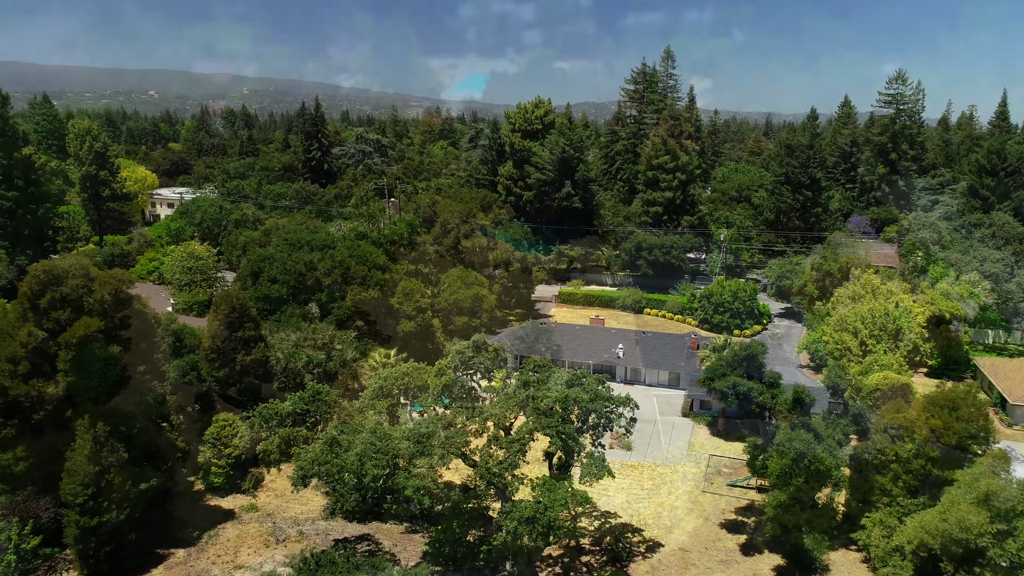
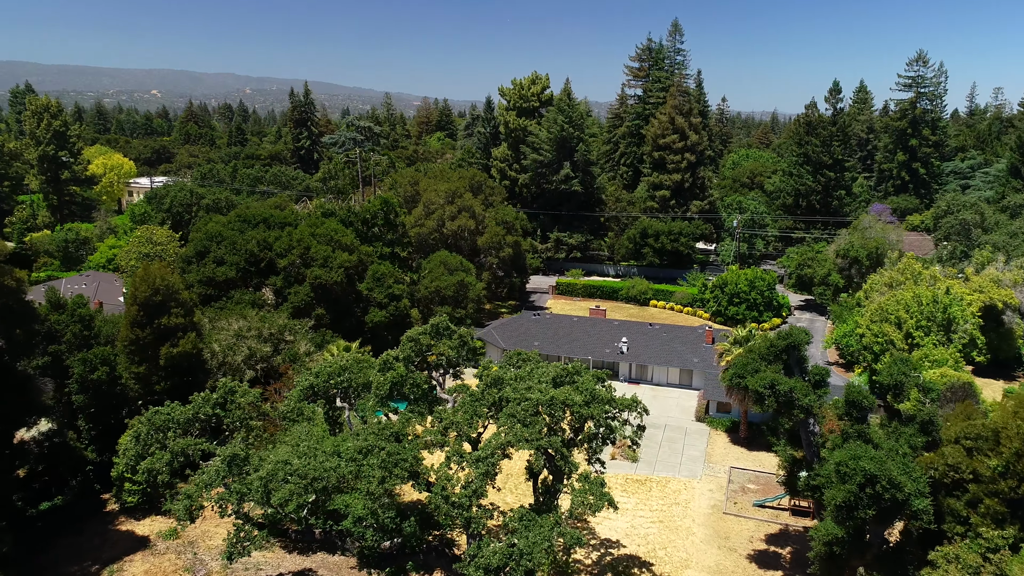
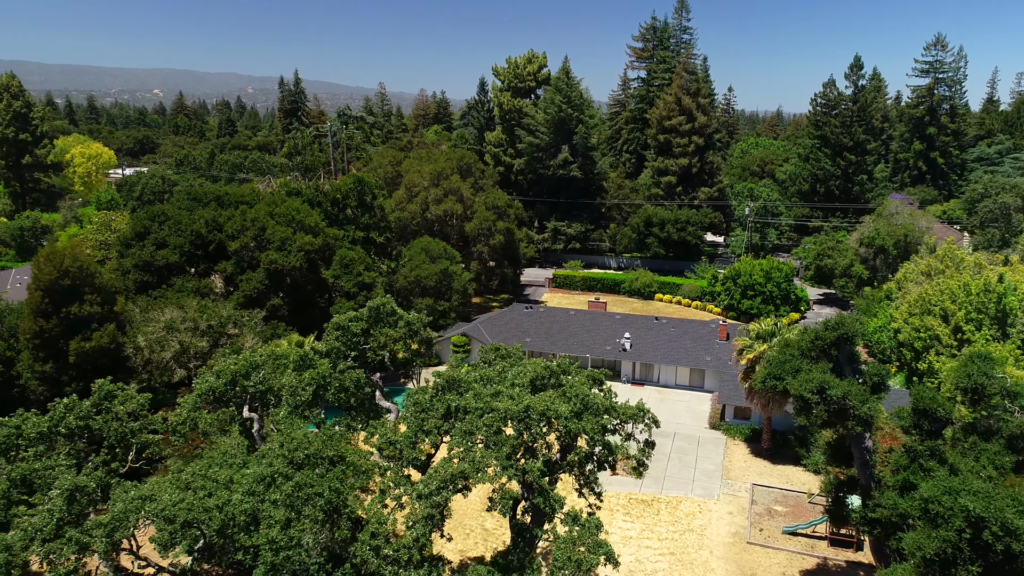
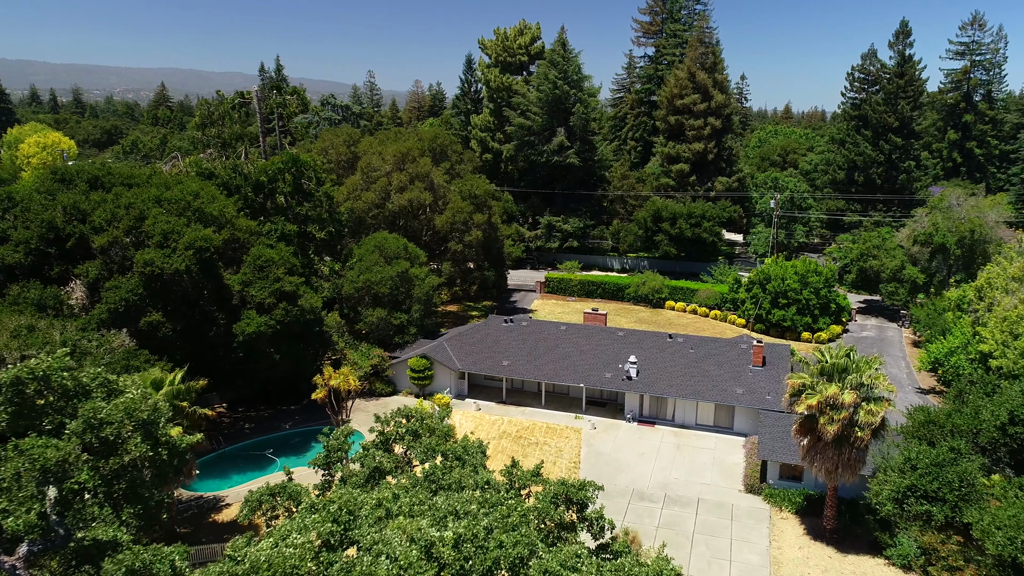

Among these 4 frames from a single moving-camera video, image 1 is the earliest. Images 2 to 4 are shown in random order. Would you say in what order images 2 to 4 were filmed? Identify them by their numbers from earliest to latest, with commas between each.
2, 3, 4
